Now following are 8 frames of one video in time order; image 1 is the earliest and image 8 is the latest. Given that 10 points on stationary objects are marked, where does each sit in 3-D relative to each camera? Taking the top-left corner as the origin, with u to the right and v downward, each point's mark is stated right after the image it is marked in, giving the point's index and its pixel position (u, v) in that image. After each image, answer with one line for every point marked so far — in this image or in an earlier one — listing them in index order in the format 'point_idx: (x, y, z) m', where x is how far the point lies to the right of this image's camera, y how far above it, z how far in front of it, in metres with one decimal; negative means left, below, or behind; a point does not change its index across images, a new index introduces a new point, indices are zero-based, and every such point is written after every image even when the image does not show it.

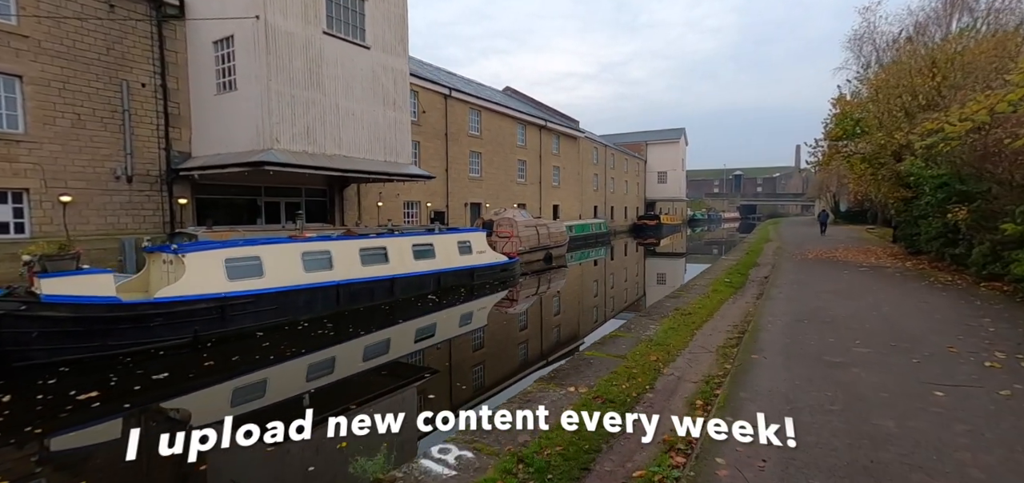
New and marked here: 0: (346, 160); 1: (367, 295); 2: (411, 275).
0: (-4.6, +2.3, +14.2) m
1: (-3.3, -1.2, +11.5) m
2: (-2.5, -0.8, +12.8) m
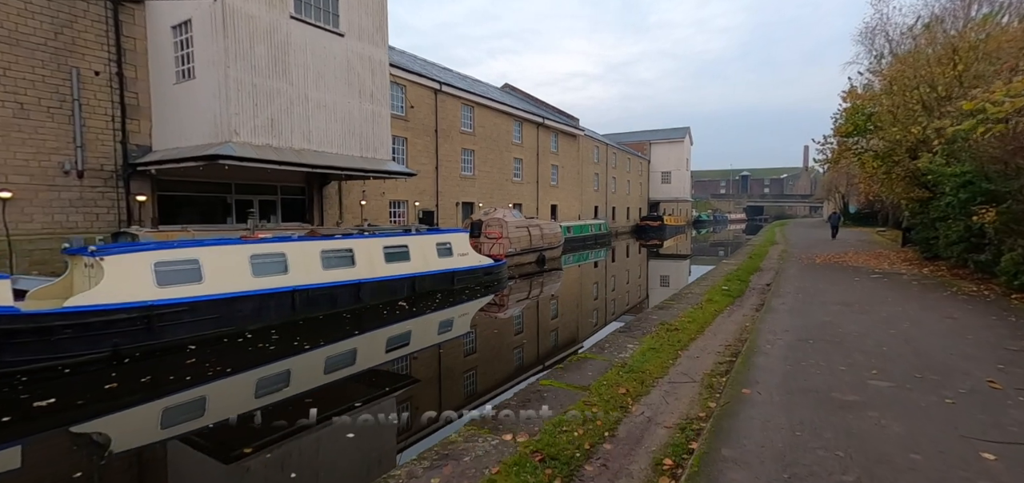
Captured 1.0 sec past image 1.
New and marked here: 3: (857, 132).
0: (-5.0, +2.2, +13.2) m
1: (-3.8, -1.3, +10.5) m
2: (-3.0, -0.9, +11.8) m
3: (+10.8, +3.4, +16.0) m
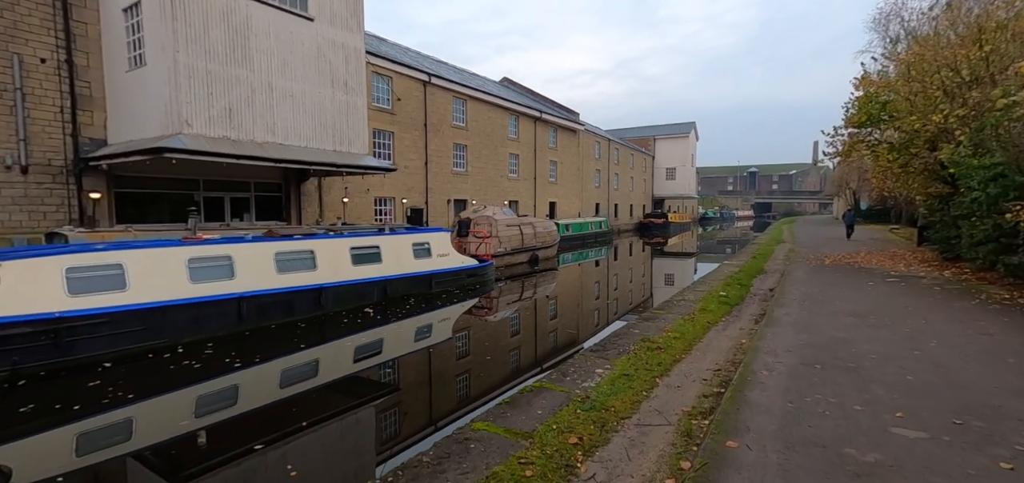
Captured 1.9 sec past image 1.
0: (-5.5, +2.2, +12.2) m
1: (-4.3, -1.3, +9.5) m
2: (-3.5, -0.9, +10.8) m
3: (+10.4, +3.5, +14.8) m
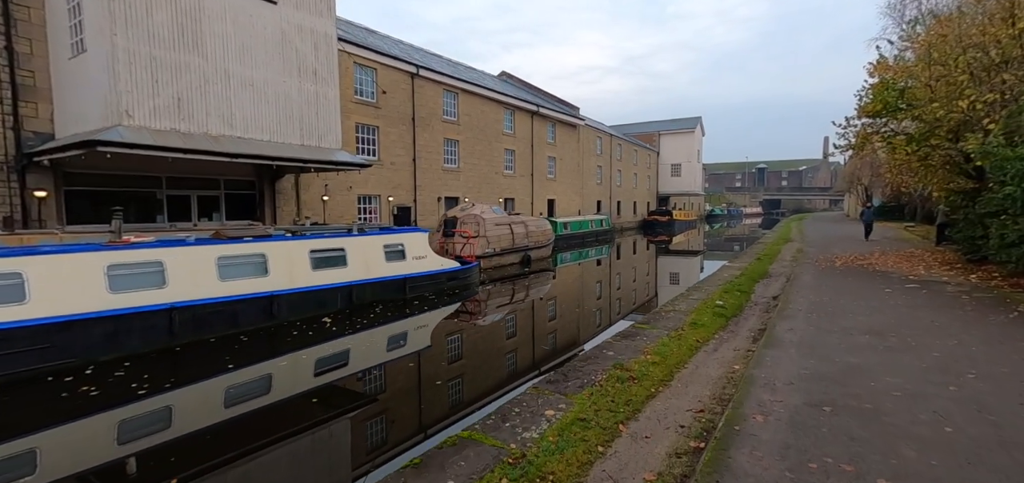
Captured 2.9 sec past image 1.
0: (-6.0, +2.2, +11.3) m
1: (-4.8, -1.3, +8.5) m
2: (-4.0, -0.9, +9.8) m
3: (+9.9, +3.5, +13.6) m
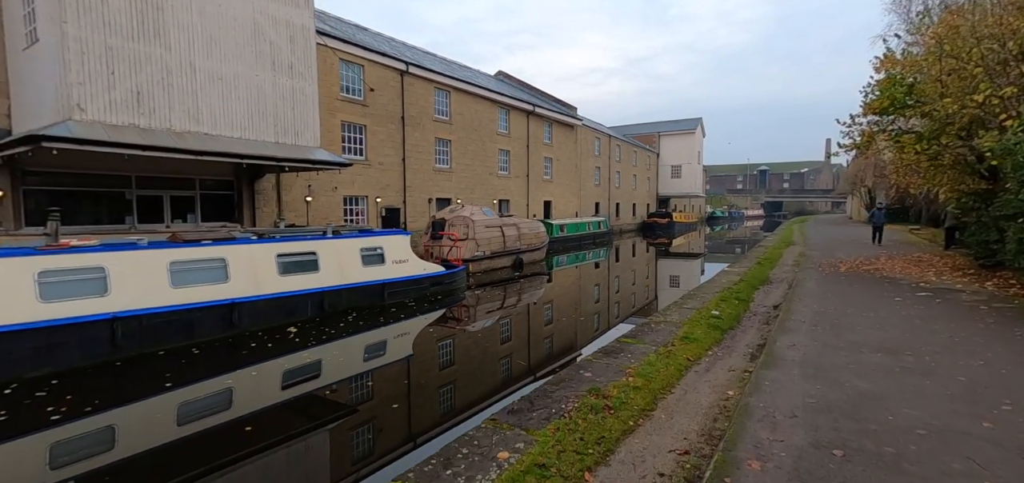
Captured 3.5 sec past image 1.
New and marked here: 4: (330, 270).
0: (-6.3, +2.1, +10.6) m
1: (-5.1, -1.4, +7.8) m
2: (-4.3, -1.0, +9.1) m
3: (+9.6, +3.3, +12.9) m
4: (-3.7, -0.6, +10.5) m
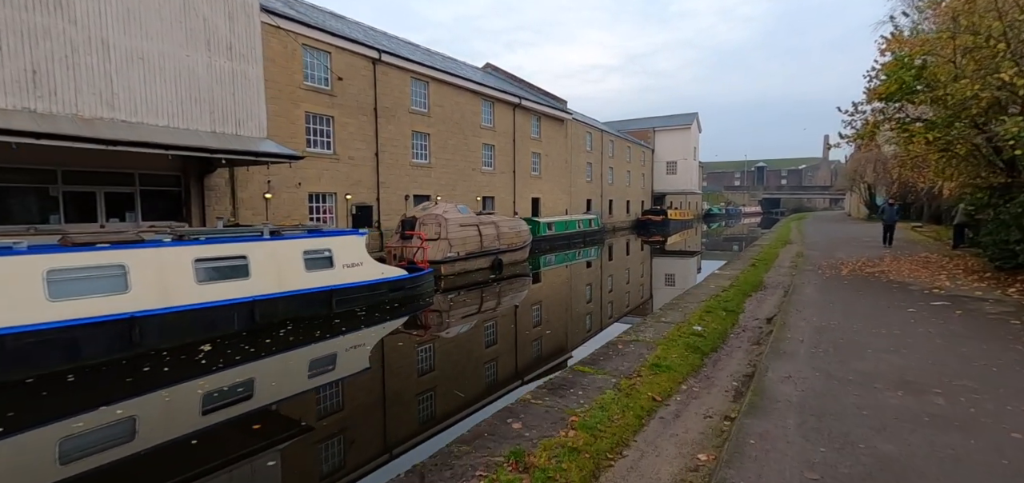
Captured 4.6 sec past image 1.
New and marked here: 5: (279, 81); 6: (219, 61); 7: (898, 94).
0: (-7.1, +2.1, +9.3) m
1: (-5.9, -1.4, +6.6) m
2: (-5.1, -1.0, +7.8) m
3: (+8.9, +3.4, +11.6) m
4: (-4.5, -0.6, +9.2) m
5: (-7.5, +5.1, +16.4) m
6: (-6.3, +3.9, +10.9) m
7: (+8.8, +3.4, +11.6) m
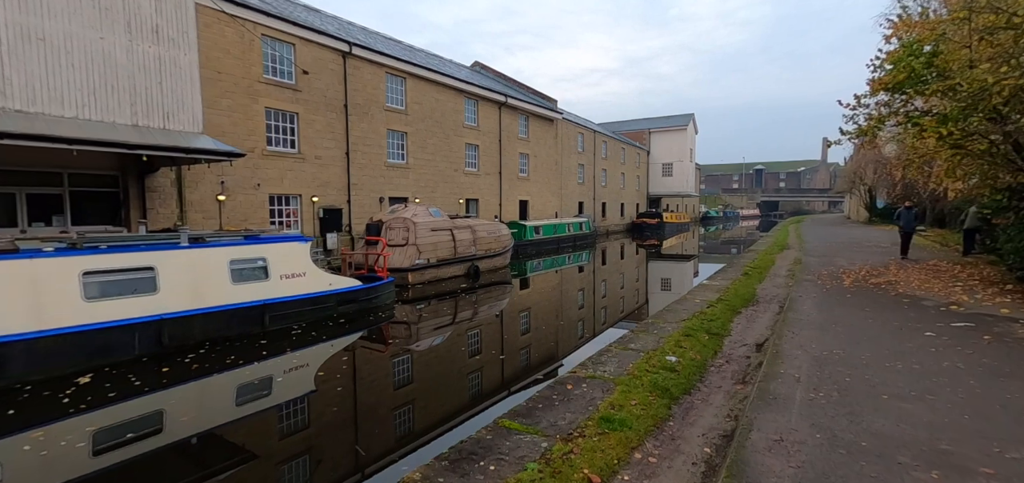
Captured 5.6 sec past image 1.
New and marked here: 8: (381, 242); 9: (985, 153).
0: (-7.8, +2.0, +8.1) m
1: (-6.6, -1.6, +5.3) m
2: (-5.8, -1.2, +6.6) m
3: (+8.1, +3.2, +10.4) m
4: (-5.2, -0.8, +8.0) m
5: (-8.2, +5.0, +15.2) m
6: (-7.0, +3.7, +9.7) m
7: (+8.1, +3.2, +10.4) m
8: (-3.2, -0.1, +14.4) m
9: (+9.4, +1.7, +9.8) m
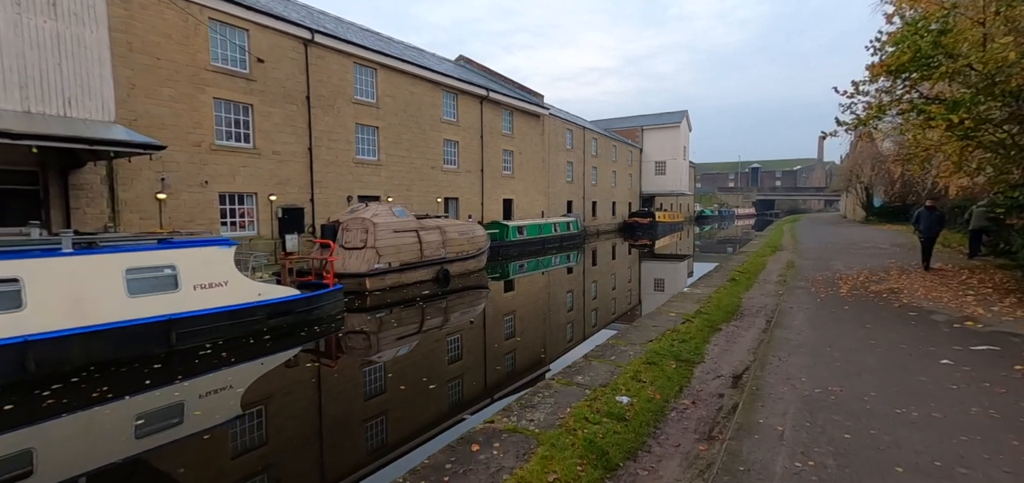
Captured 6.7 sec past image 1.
0: (-8.6, +1.9, +6.8) m
1: (-7.4, -1.6, +4.1) m
2: (-6.6, -1.3, +5.3) m
3: (+7.3, +3.1, +9.2) m
4: (-6.0, -0.8, +6.7) m
5: (-9.1, +4.9, +13.9) m
6: (-7.8, +3.6, +8.4) m
7: (+7.2, +3.2, +9.2) m
8: (-4.0, -0.1, +13.1) m
9: (+8.5, +1.7, +8.7) m
